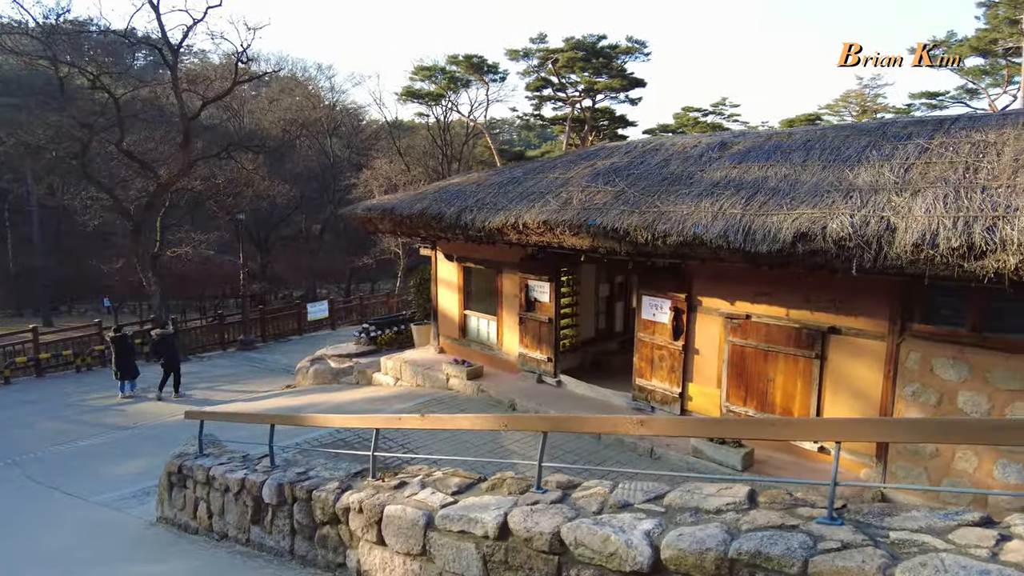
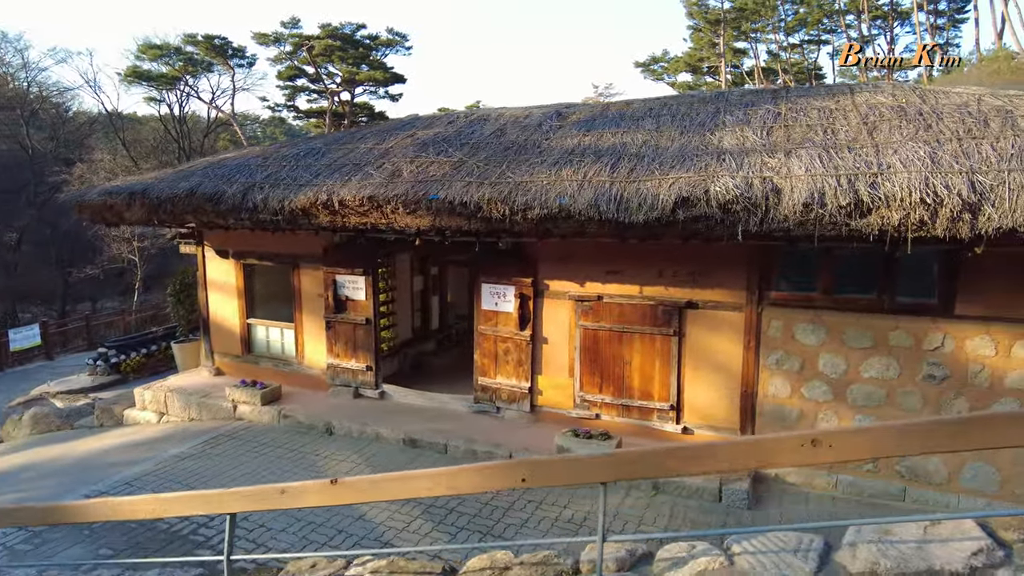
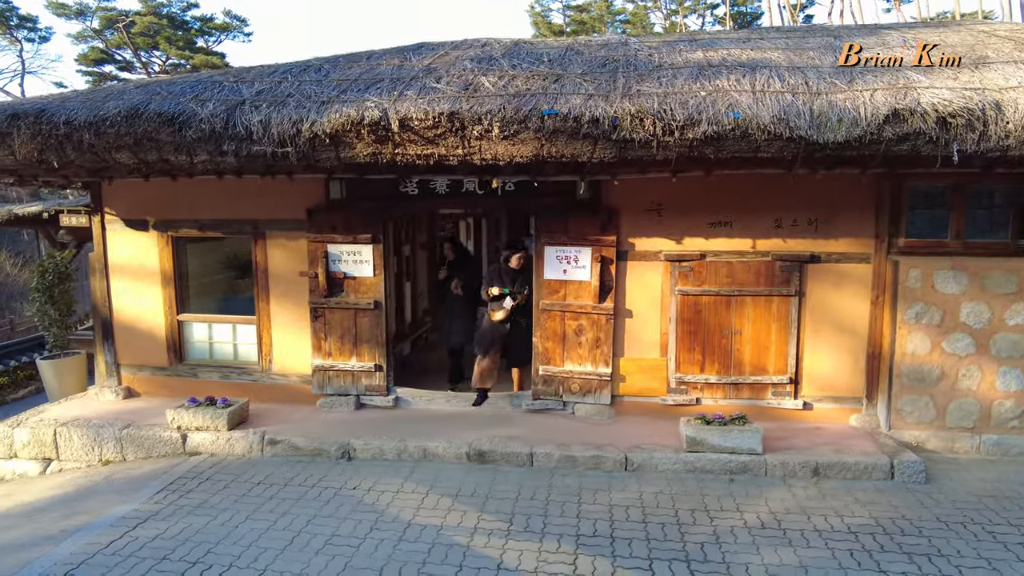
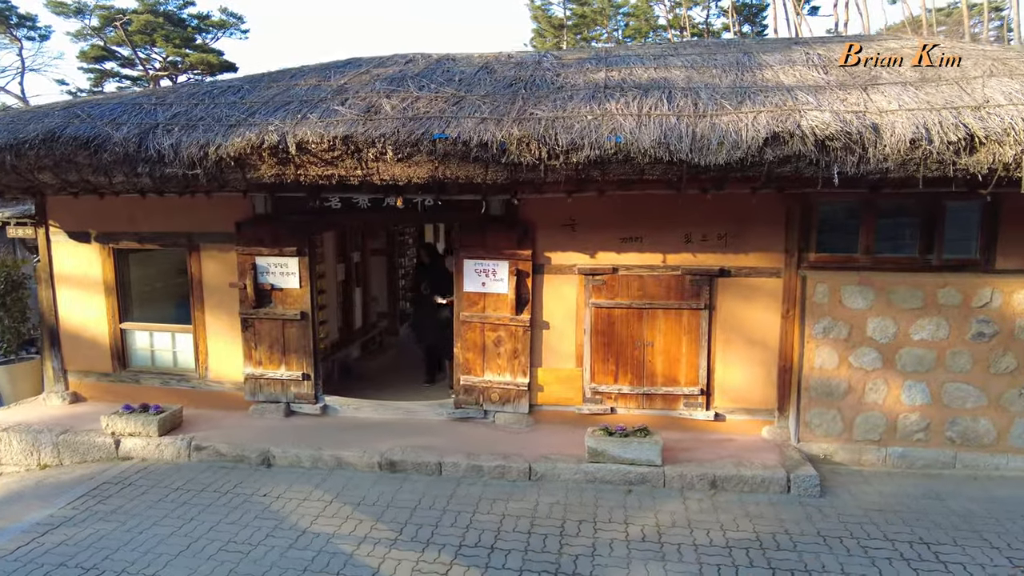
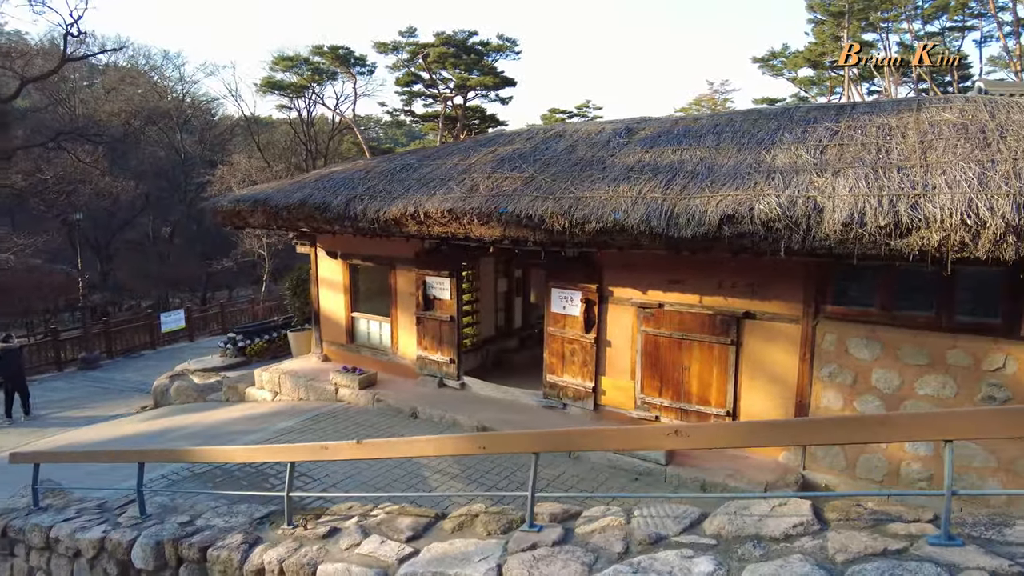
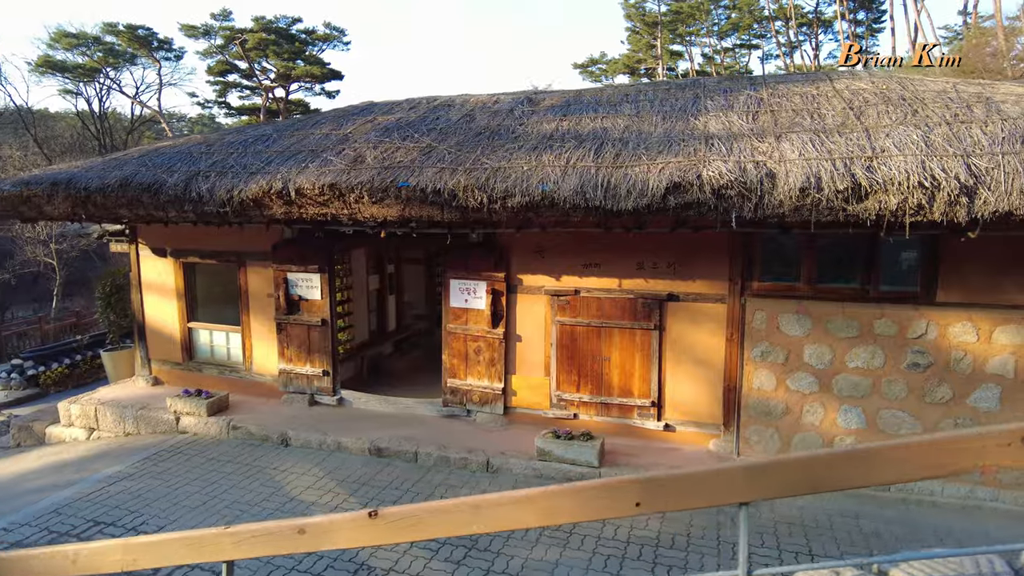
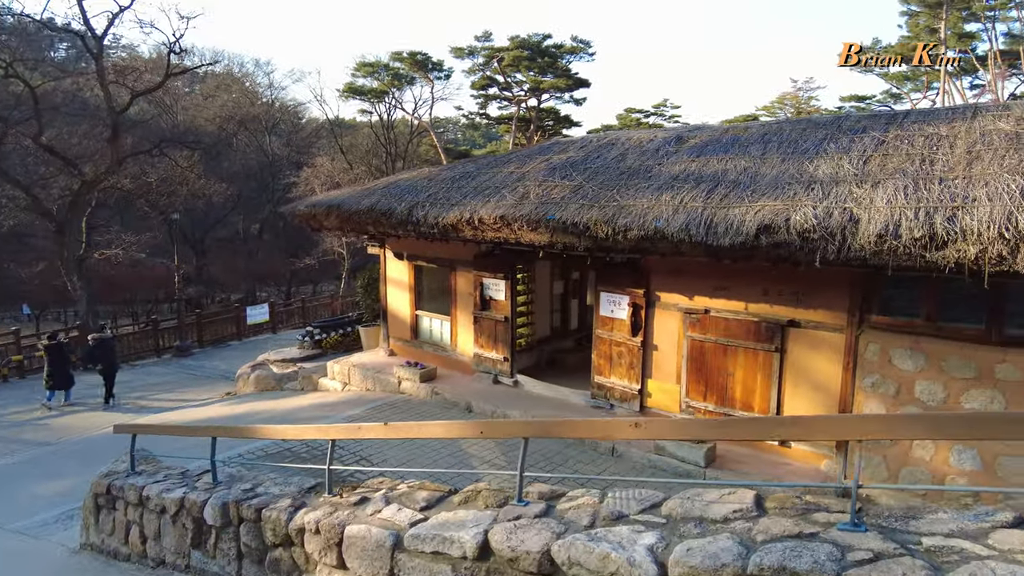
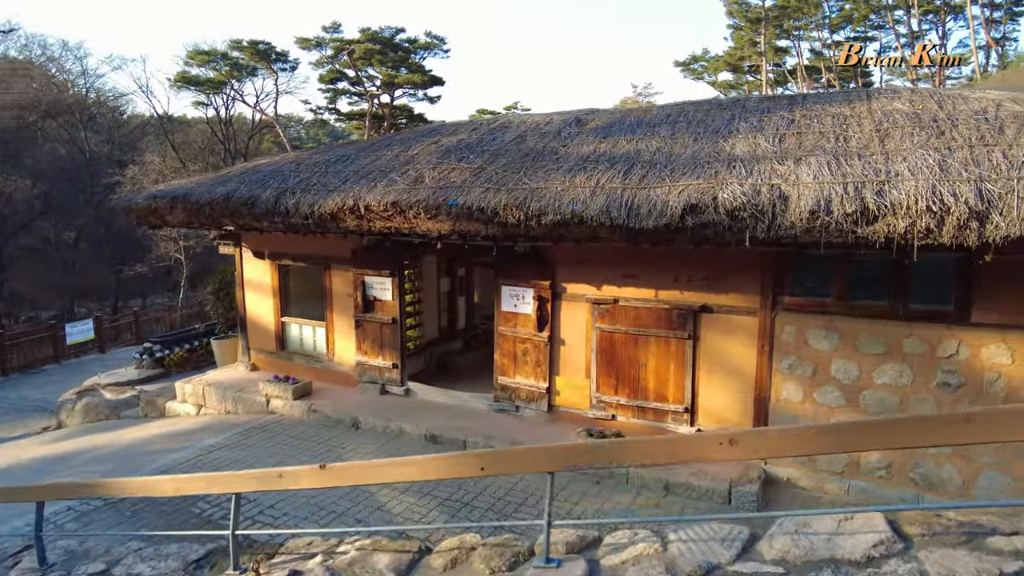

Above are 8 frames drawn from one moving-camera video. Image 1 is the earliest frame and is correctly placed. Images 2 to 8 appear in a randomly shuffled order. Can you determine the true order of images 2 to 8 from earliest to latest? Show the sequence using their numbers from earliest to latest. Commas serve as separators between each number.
7, 5, 8, 2, 6, 4, 3
